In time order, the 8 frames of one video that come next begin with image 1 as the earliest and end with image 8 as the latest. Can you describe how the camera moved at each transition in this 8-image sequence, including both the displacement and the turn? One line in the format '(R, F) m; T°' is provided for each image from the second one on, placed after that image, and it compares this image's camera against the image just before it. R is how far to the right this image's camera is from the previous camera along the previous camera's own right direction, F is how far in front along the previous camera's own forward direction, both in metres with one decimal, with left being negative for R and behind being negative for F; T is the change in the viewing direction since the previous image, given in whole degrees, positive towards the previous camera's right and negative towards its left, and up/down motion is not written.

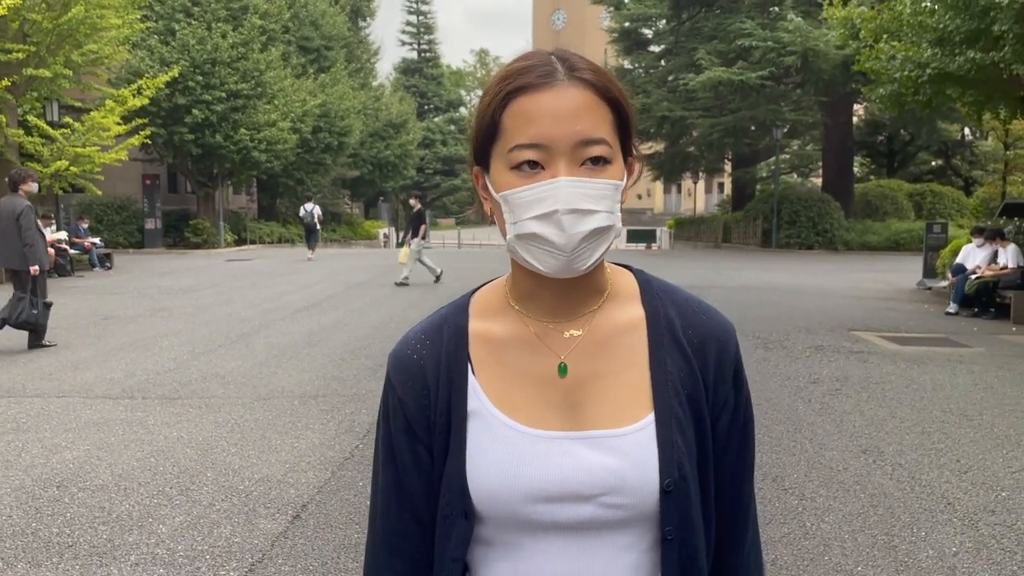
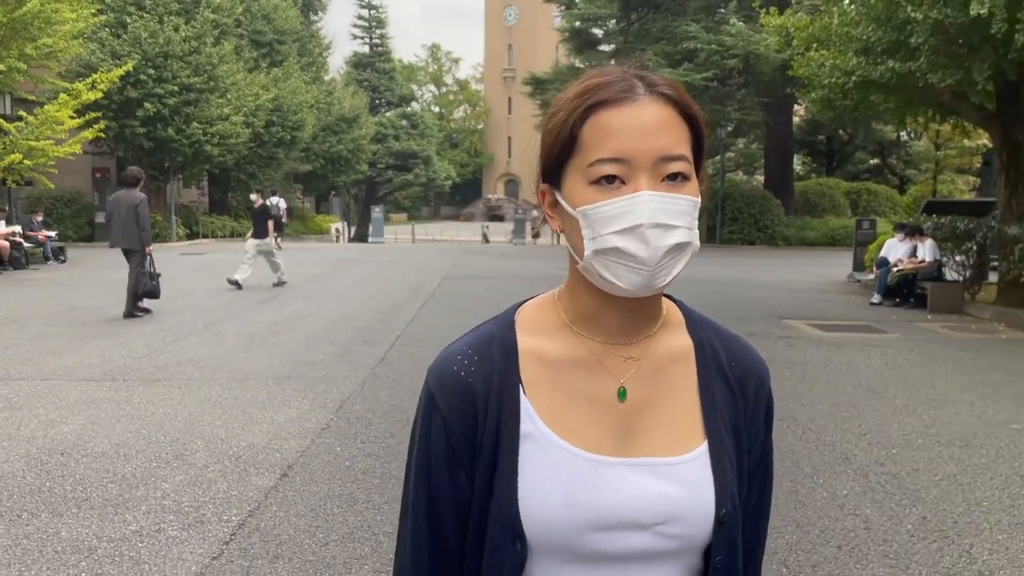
(-0.1, -0.7) m; +3°
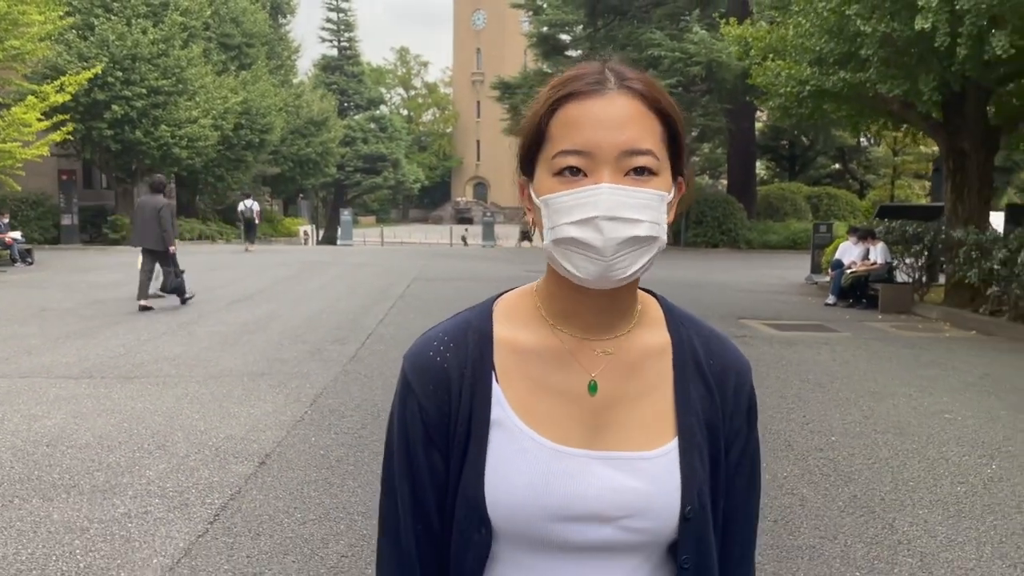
(0.0, -0.4) m; +2°
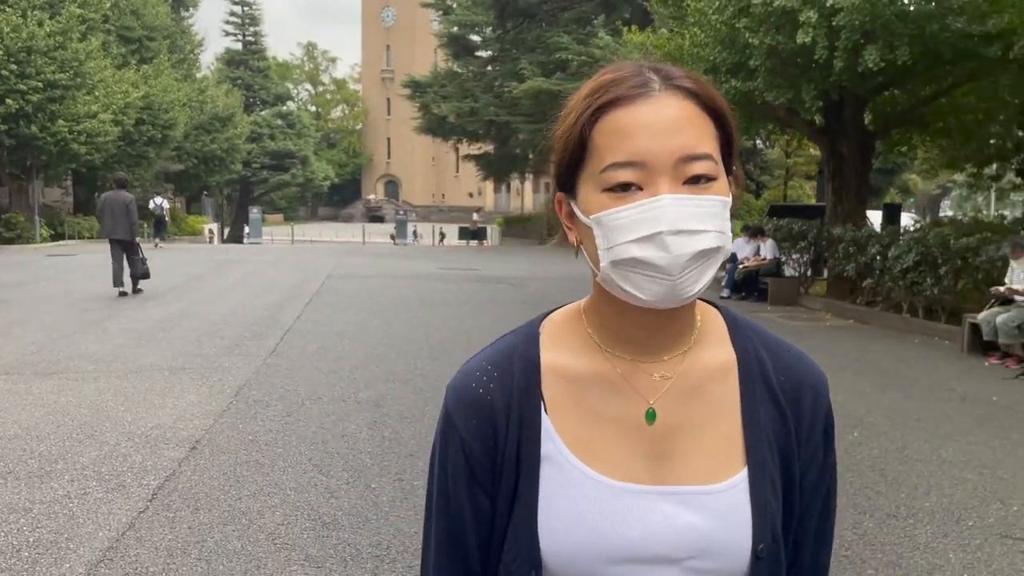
(0.0, -0.5) m; +6°
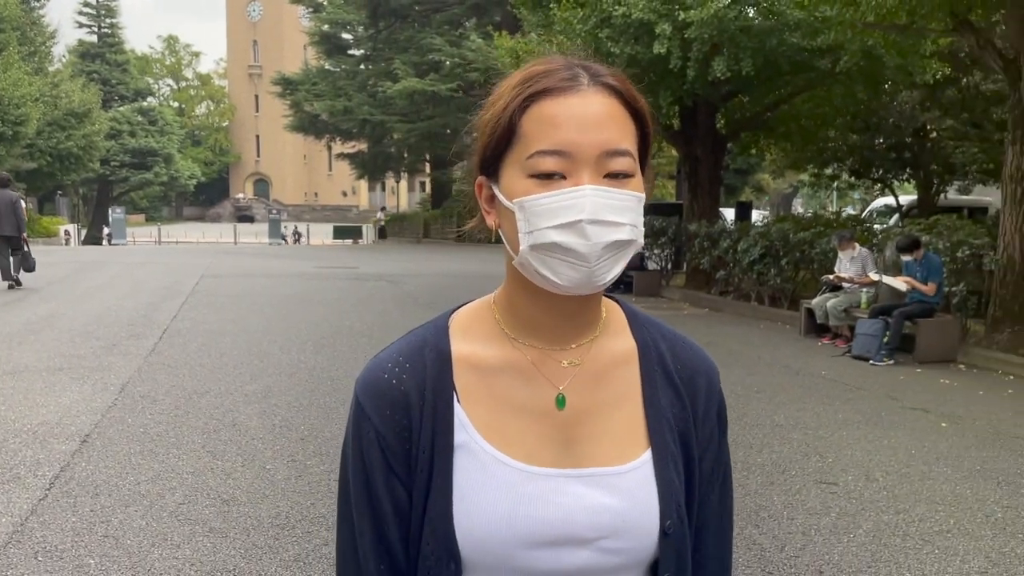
(0.0, -0.5) m; +8°
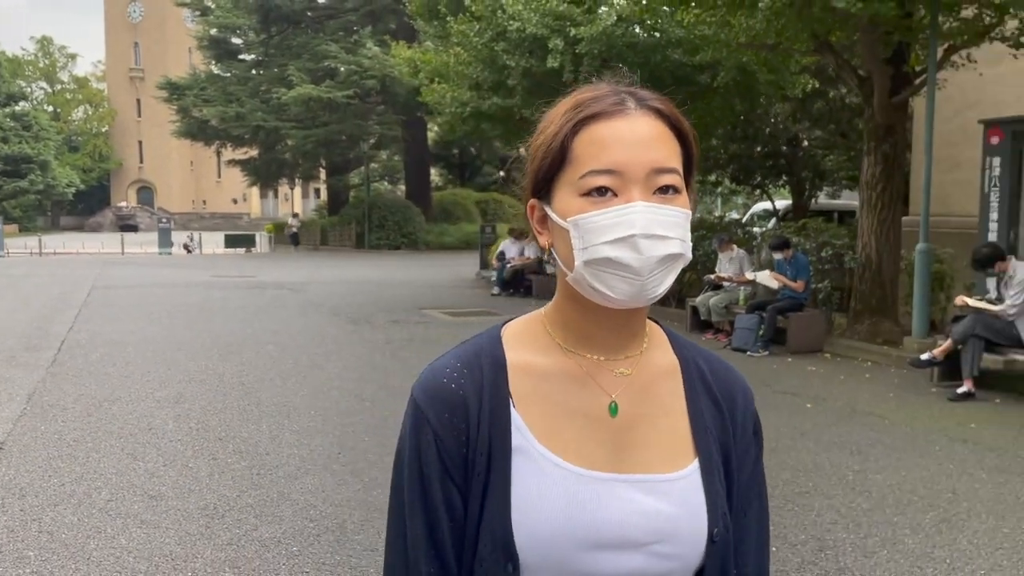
(-0.1, -0.5) m; +7°
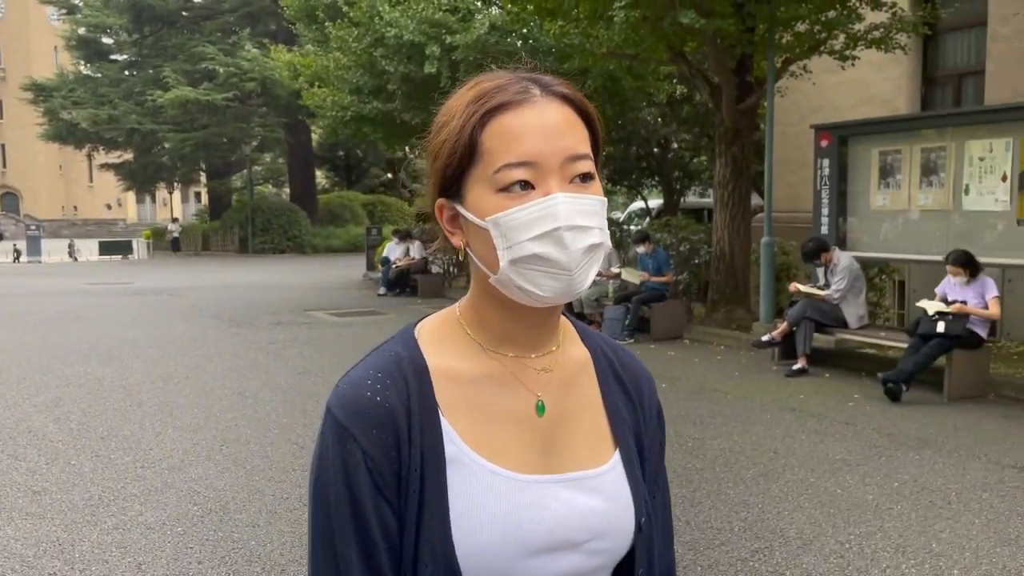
(+0.1, -0.5) m; +7°
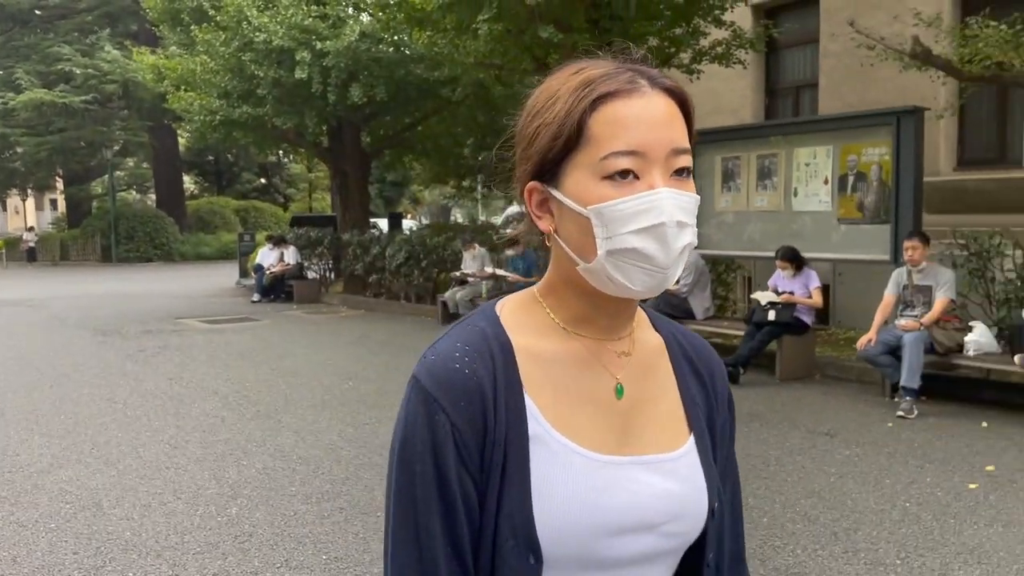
(+0.1, -0.5) m; +8°
